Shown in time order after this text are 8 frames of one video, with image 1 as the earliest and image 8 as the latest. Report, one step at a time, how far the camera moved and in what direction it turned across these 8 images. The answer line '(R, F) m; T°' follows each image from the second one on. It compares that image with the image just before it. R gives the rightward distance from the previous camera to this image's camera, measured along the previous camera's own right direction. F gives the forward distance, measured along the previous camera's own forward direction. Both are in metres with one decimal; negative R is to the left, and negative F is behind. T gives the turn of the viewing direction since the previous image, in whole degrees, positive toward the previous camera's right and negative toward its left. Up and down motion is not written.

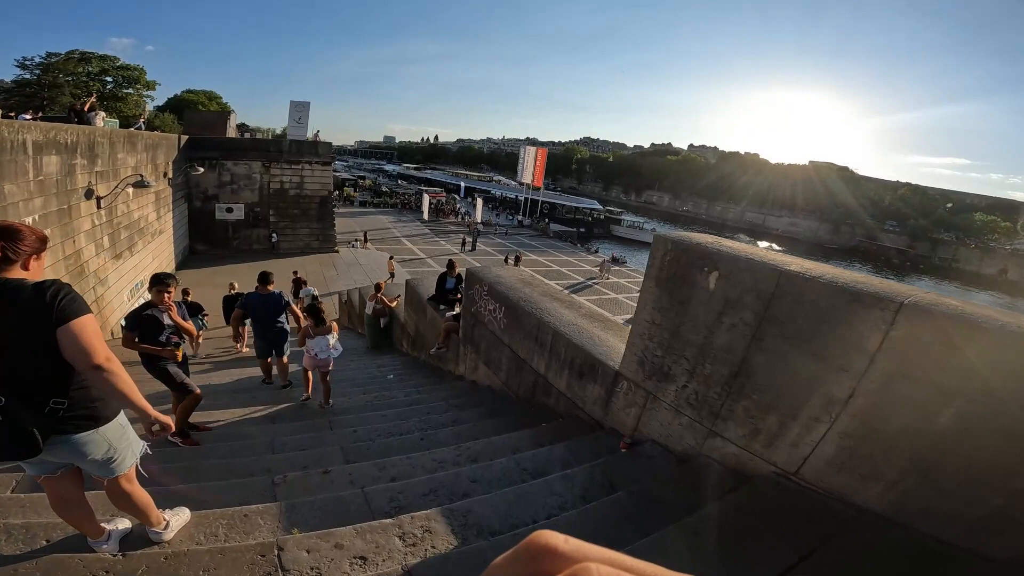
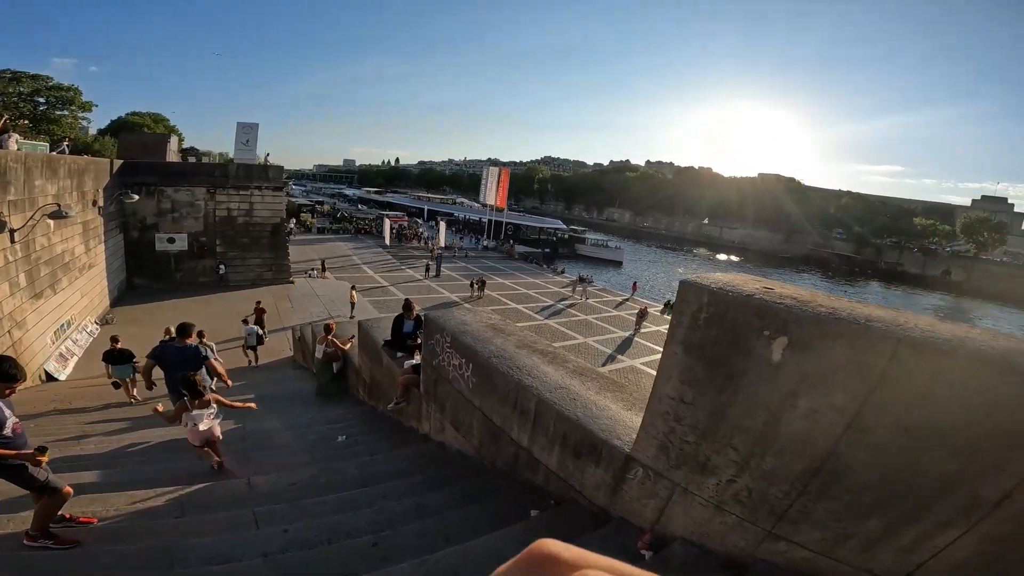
(0.0, +0.7) m; +4°
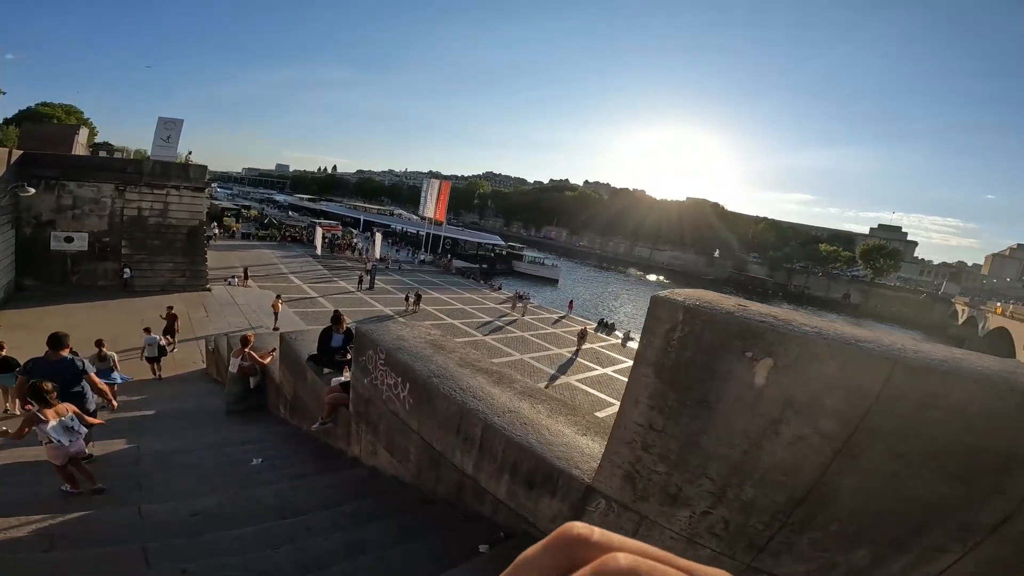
(-0.1, +0.2) m; +7°
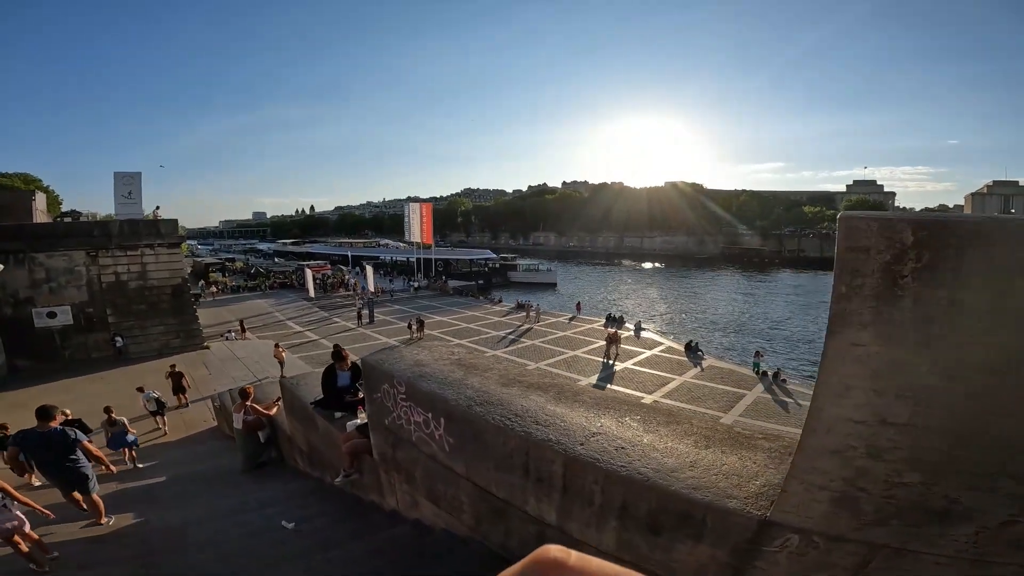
(-0.3, +0.7) m; +1°
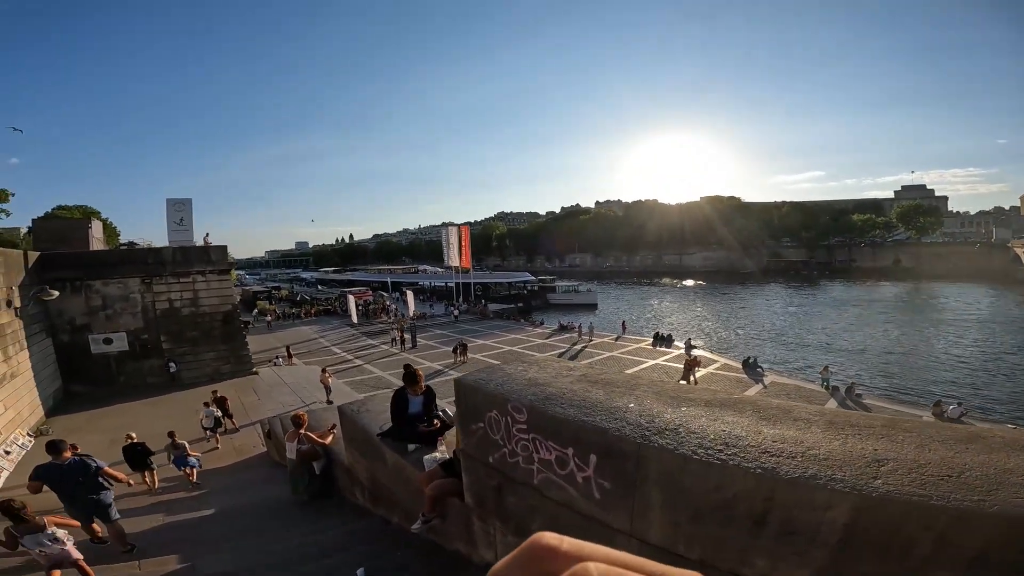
(-0.5, +0.7) m; -4°
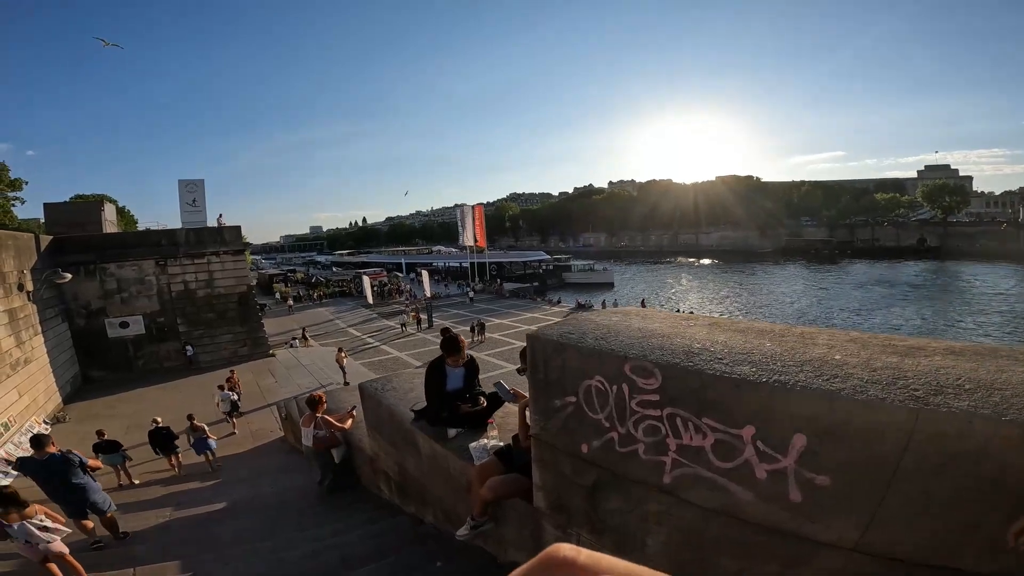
(-0.3, +0.9) m; -1°
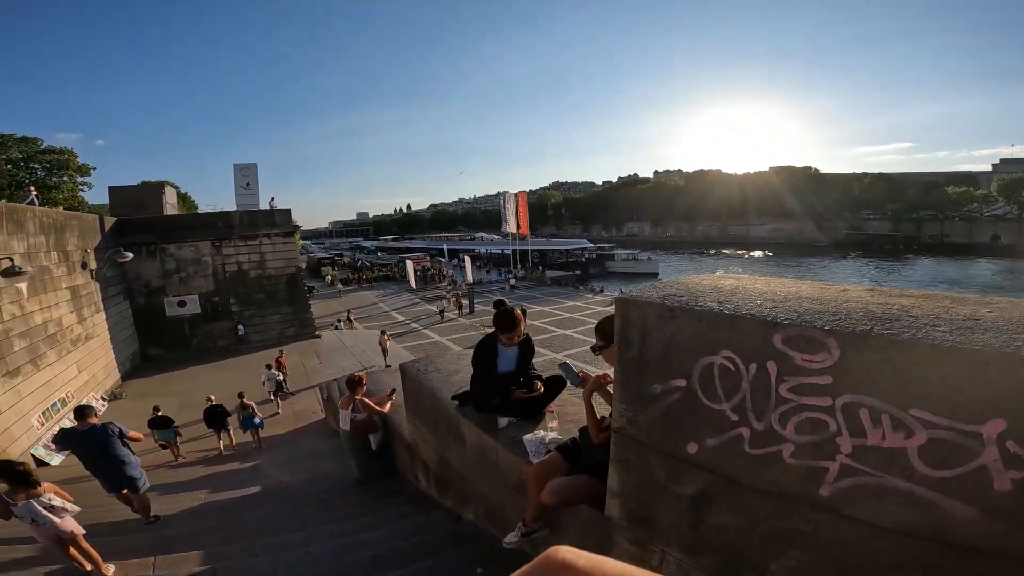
(-0.1, +0.5) m; -5°
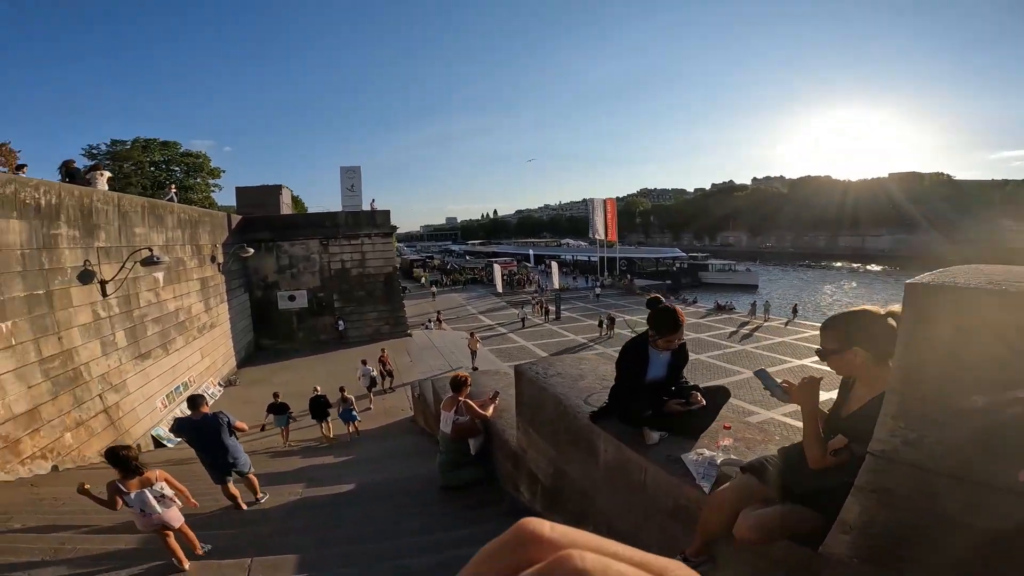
(-0.3, +0.4) m; -9°
